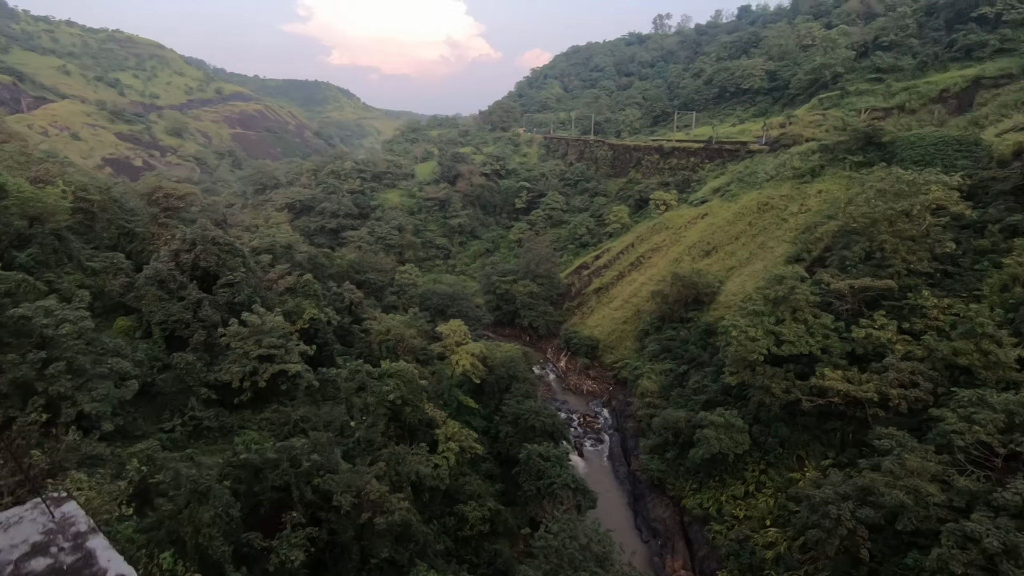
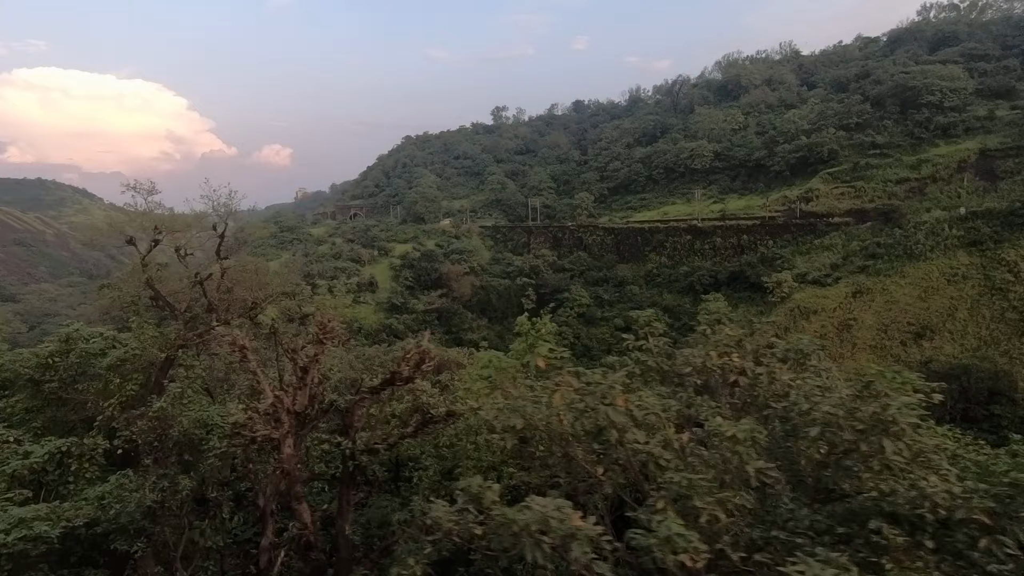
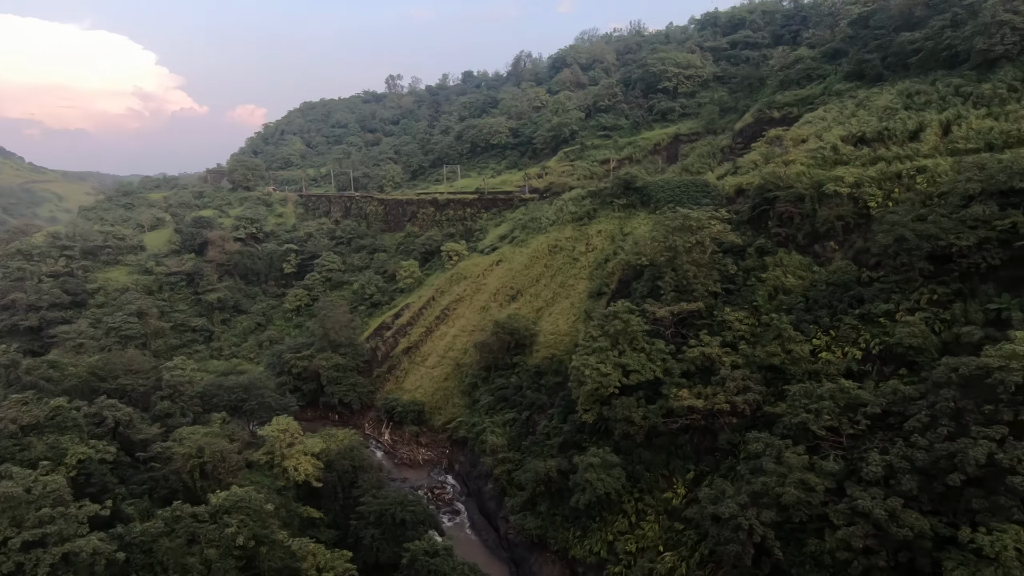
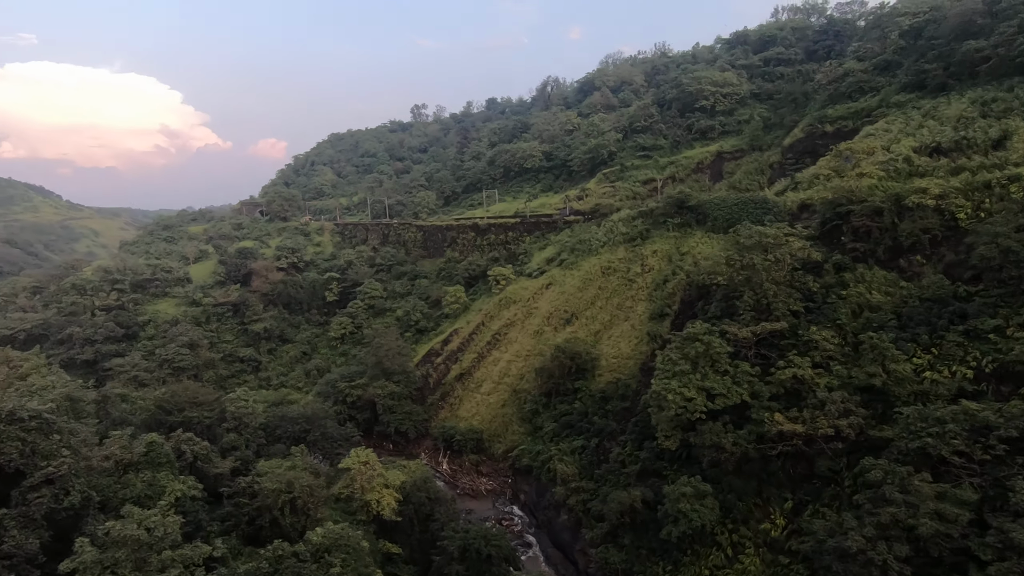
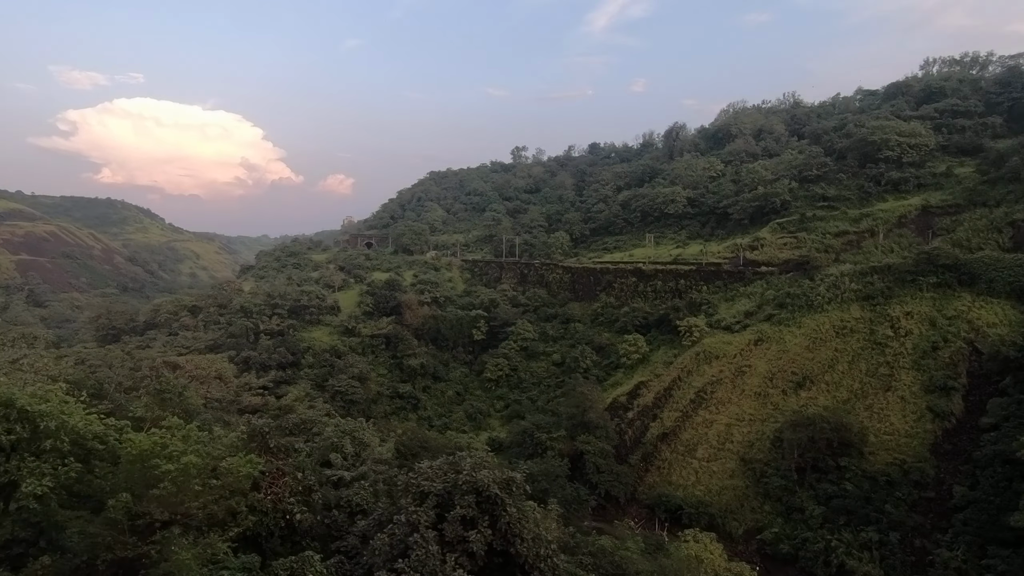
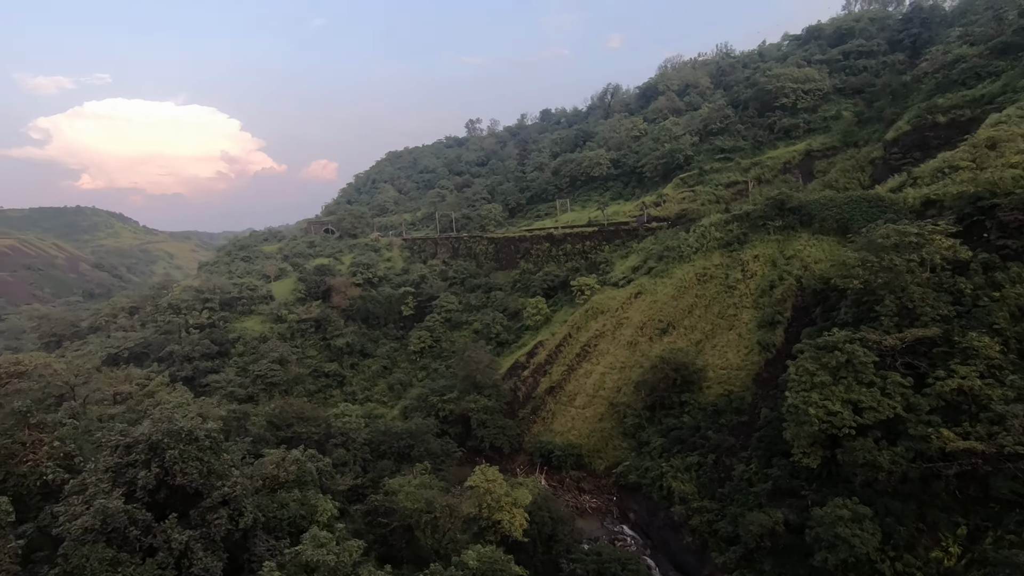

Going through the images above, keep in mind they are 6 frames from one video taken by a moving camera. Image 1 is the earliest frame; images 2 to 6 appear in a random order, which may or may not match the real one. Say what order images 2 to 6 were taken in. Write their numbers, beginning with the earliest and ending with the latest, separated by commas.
3, 4, 6, 5, 2
